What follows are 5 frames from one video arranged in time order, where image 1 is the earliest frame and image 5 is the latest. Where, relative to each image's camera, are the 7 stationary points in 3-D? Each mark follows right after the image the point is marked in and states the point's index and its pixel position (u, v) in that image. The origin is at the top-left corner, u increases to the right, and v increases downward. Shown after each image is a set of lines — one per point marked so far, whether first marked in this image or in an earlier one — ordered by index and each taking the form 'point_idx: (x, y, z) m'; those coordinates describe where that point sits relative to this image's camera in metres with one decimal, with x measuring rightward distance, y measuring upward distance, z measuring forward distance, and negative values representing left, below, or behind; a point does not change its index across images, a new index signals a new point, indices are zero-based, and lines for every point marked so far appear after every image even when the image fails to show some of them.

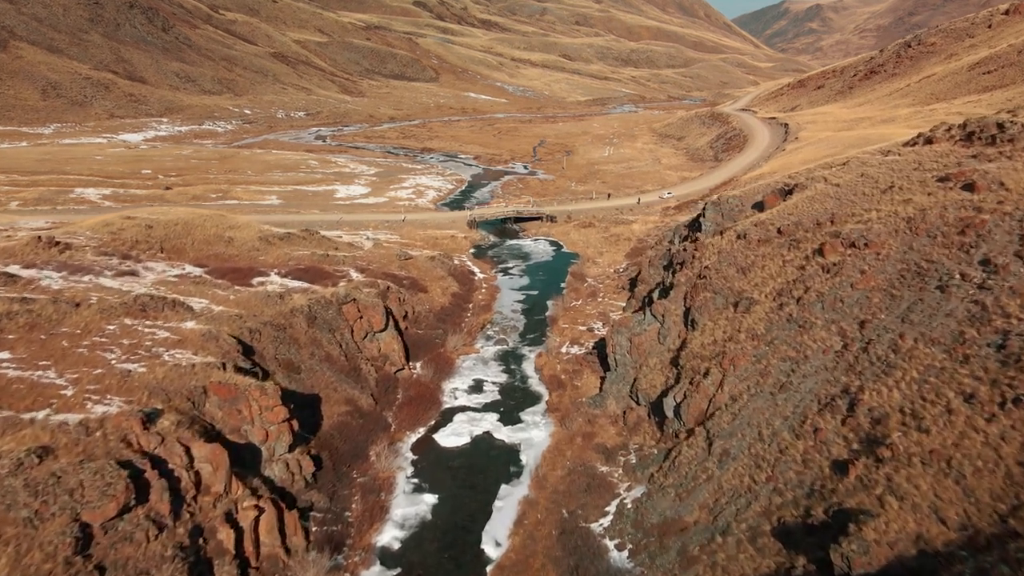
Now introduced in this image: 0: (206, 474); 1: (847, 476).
0: (-7.5, -4.6, +18.1) m
1: (+7.6, -4.3, +16.8) m
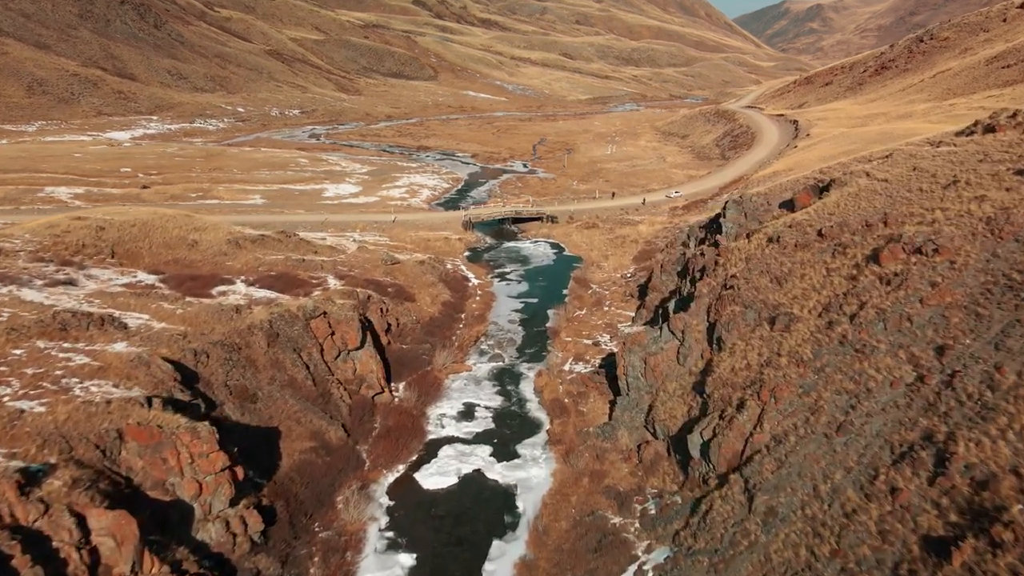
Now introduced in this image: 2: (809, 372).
0: (-7.7, -5.0, +14.0) m
1: (+7.5, -4.7, +12.6) m
2: (+7.8, -2.2, +19.4) m
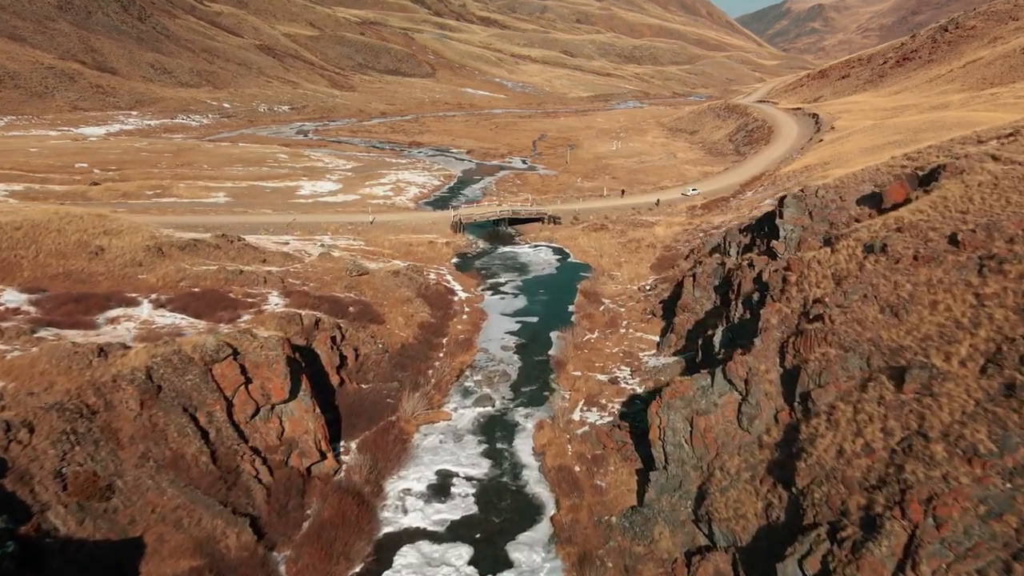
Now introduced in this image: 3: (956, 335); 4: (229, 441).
0: (-7.9, -5.7, +6.2) m
1: (+7.2, -5.4, +4.8) m
2: (+7.6, -2.9, +11.6) m
3: (+8.7, -0.9, +14.6) m
4: (-6.9, -3.7, +17.8) m
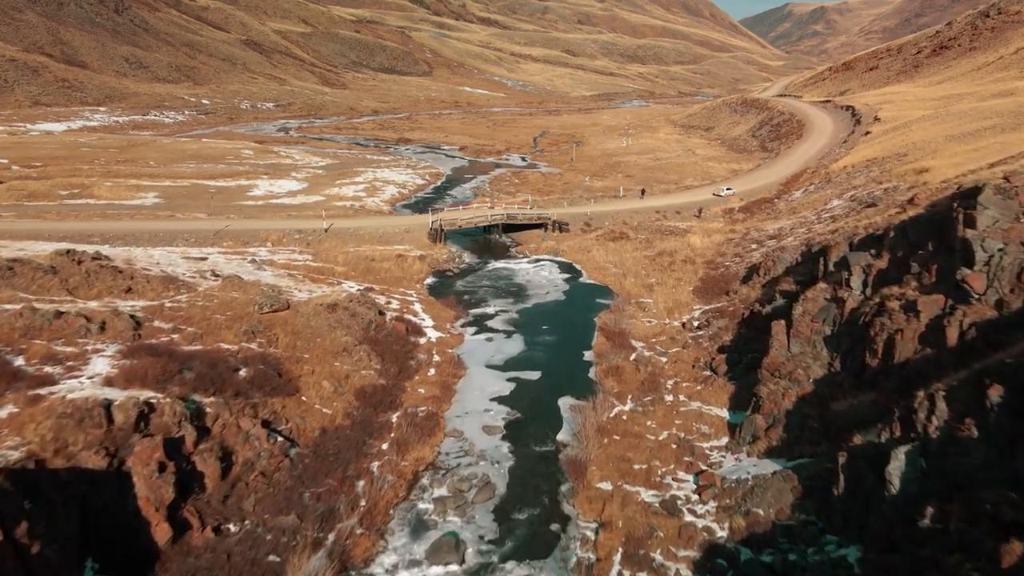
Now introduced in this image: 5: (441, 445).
0: (-8.3, -6.9, -5.0) m
1: (+6.8, -6.6, -6.4) m
2: (+7.2, -4.1, +0.4) m
3: (+8.4, -2.1, +3.5) m
4: (-7.2, -4.9, +6.6) m
5: (-1.8, -4.0, +19.0) m
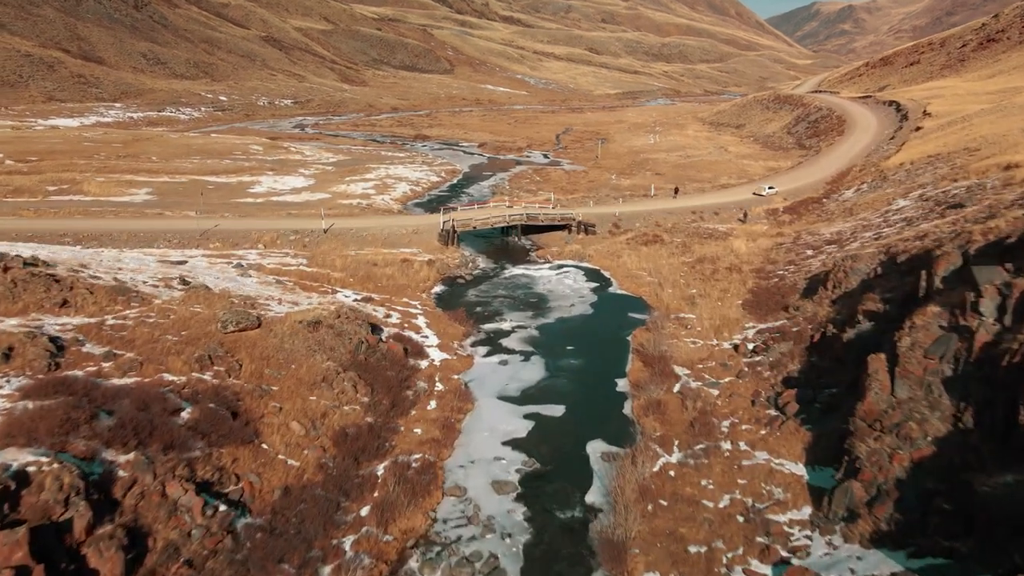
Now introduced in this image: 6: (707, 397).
0: (-8.7, -7.2, -9.0) m
1: (+6.4, -7.0, -10.9) m
2: (+7.0, -4.6, -4.1) m
3: (+8.2, -2.6, -1.0) m
4: (-7.2, -5.2, +2.6) m
5: (-1.5, -4.4, +14.8) m
6: (+5.1, -2.9, +19.2) m
